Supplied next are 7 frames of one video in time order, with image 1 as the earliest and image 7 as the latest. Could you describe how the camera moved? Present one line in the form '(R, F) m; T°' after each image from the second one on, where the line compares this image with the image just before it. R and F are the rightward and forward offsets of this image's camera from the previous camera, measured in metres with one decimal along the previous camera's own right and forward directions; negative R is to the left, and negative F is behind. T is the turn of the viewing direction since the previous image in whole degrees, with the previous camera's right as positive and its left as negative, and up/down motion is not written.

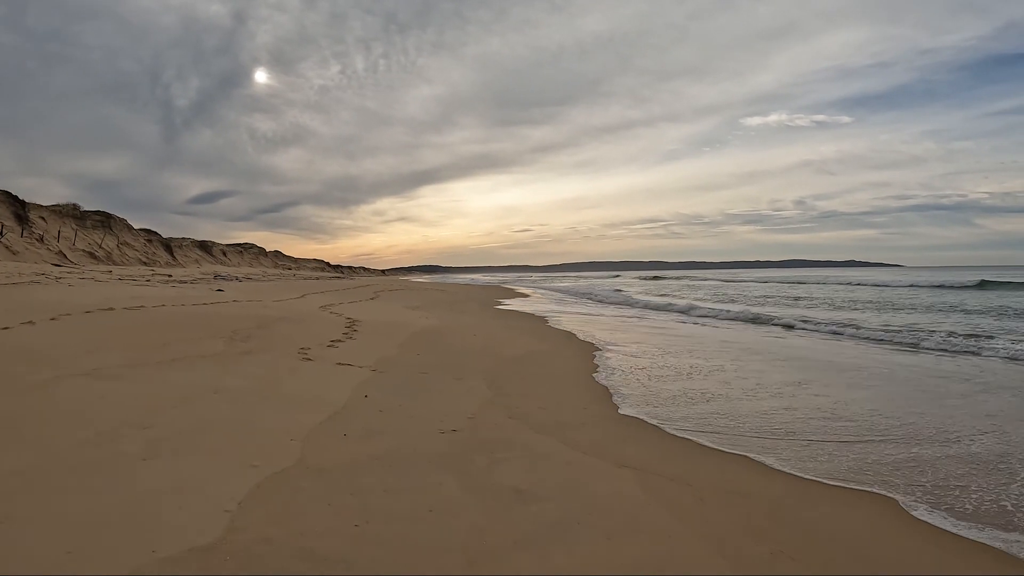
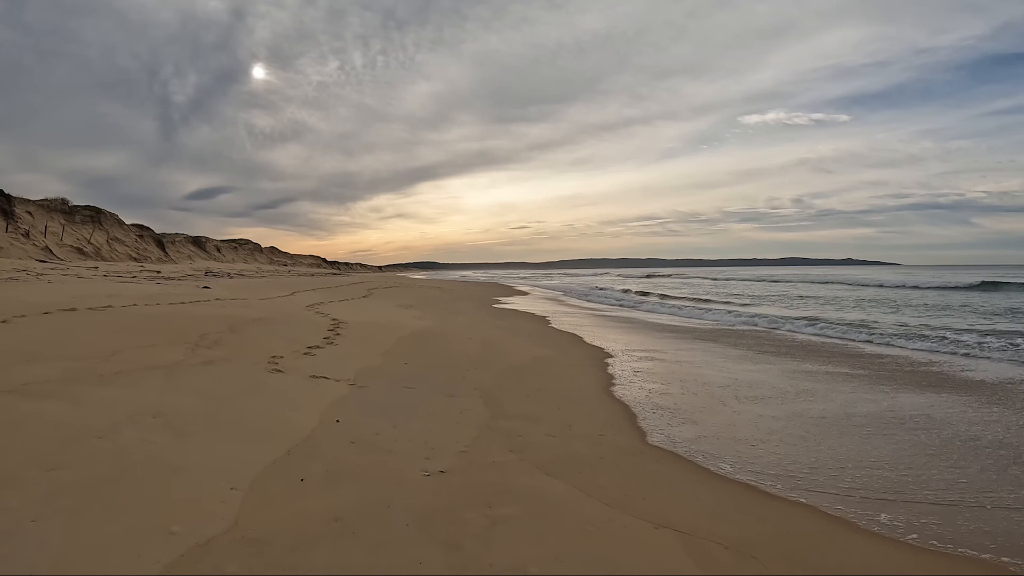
(0.0, +0.8) m; 0°
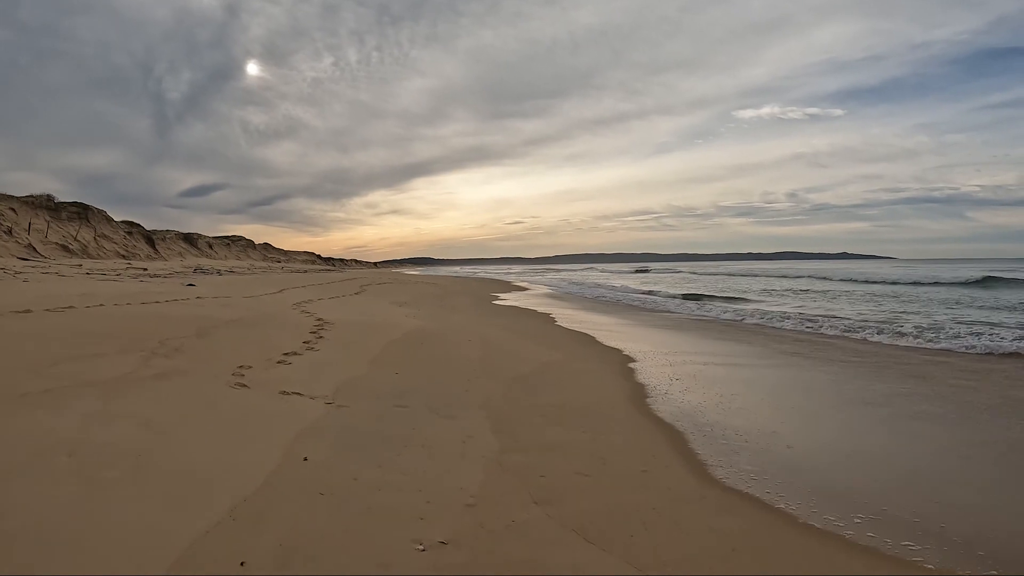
(-0.1, +0.9) m; +1°
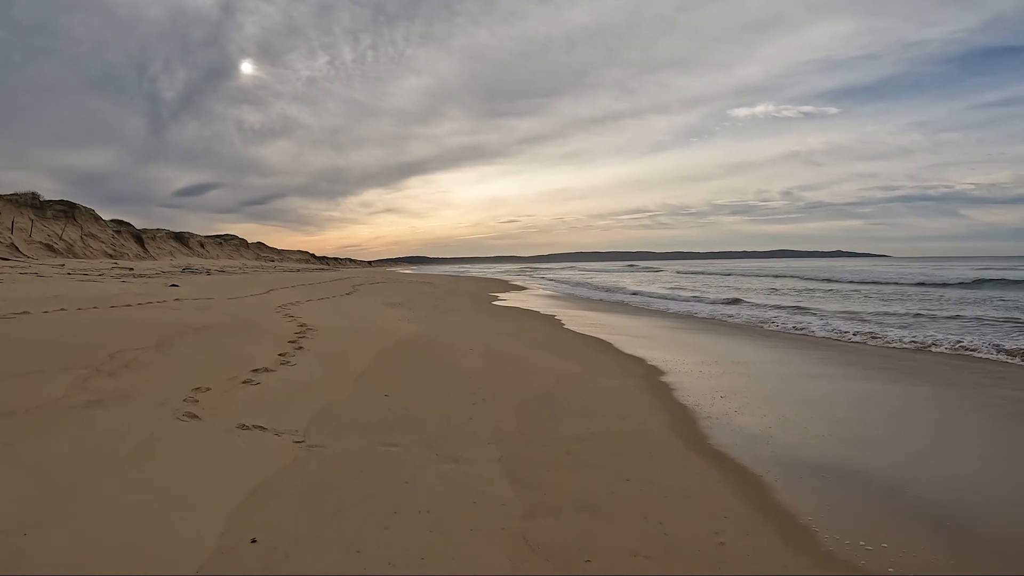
(-0.2, +0.9) m; +1°
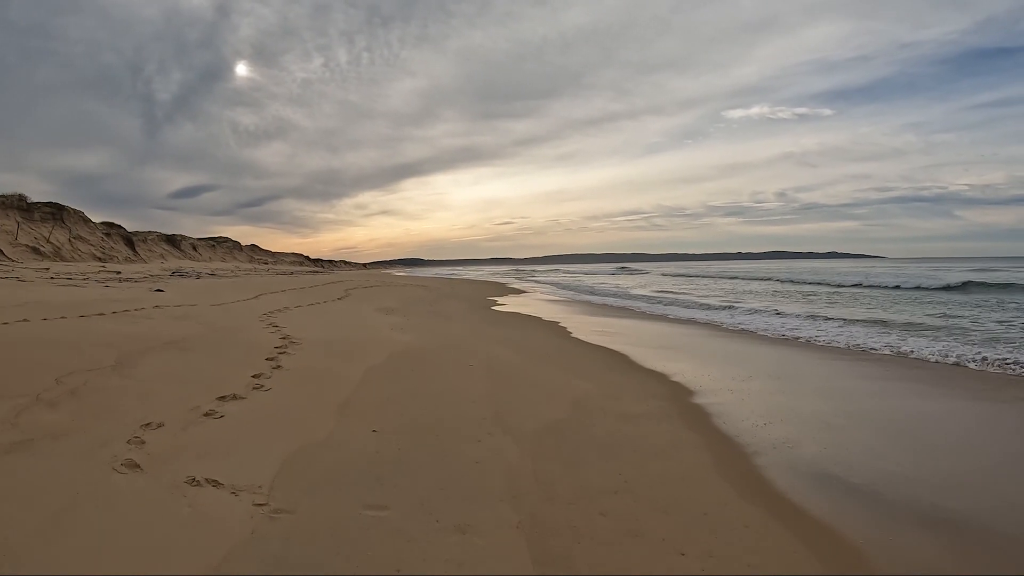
(-0.1, +0.7) m; +1°
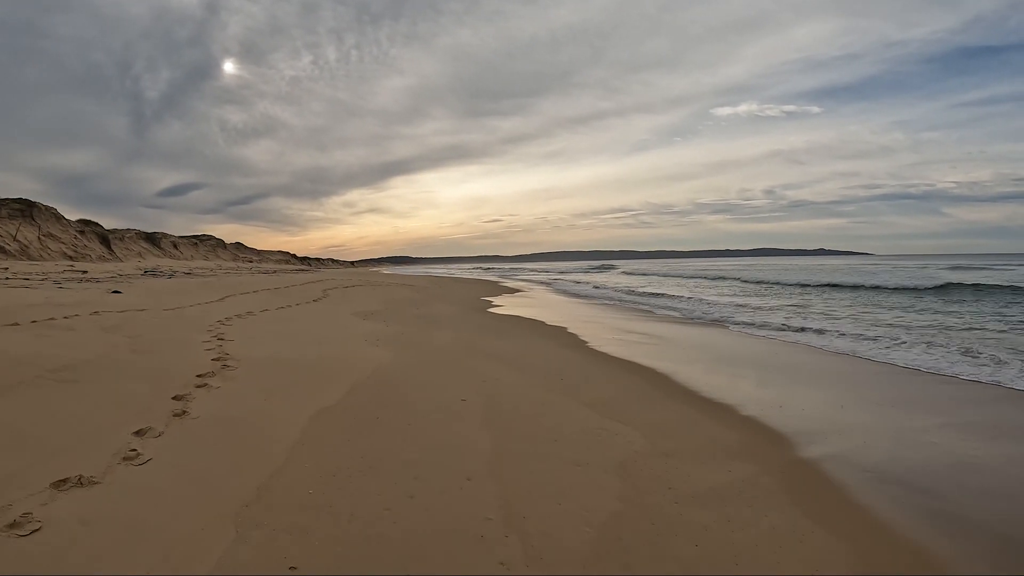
(-0.2, +1.5) m; +1°
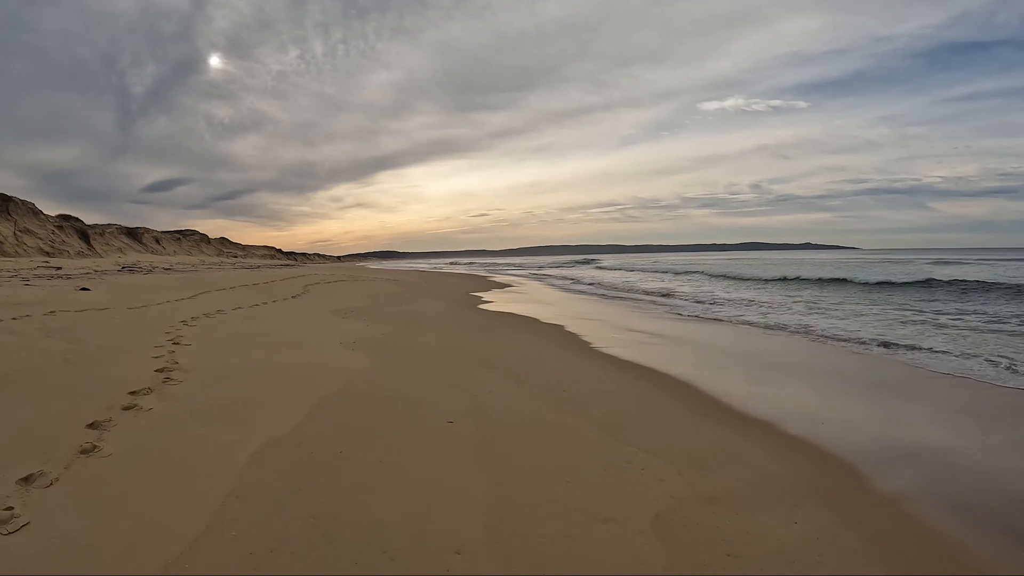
(-0.1, +0.7) m; +1°
